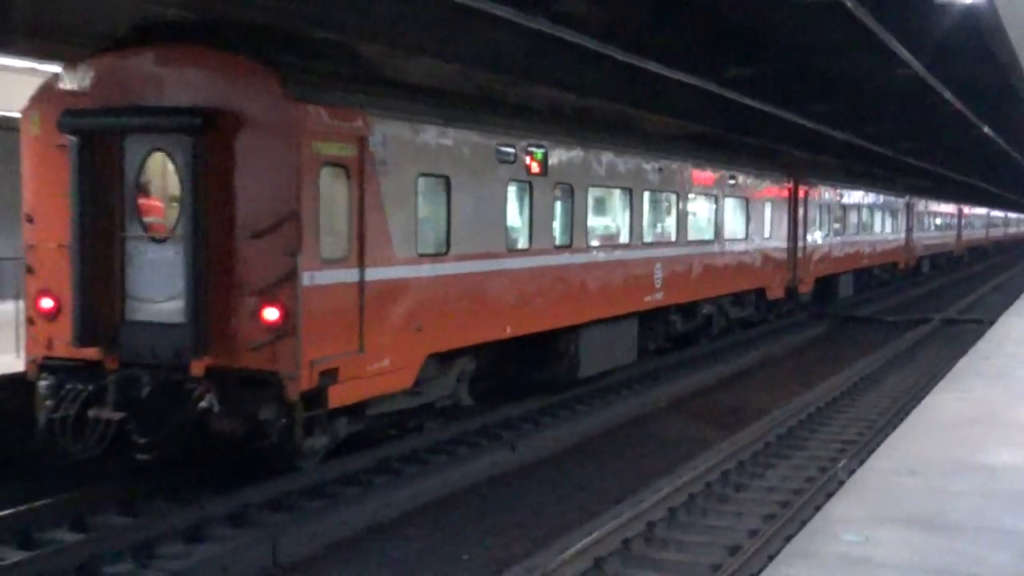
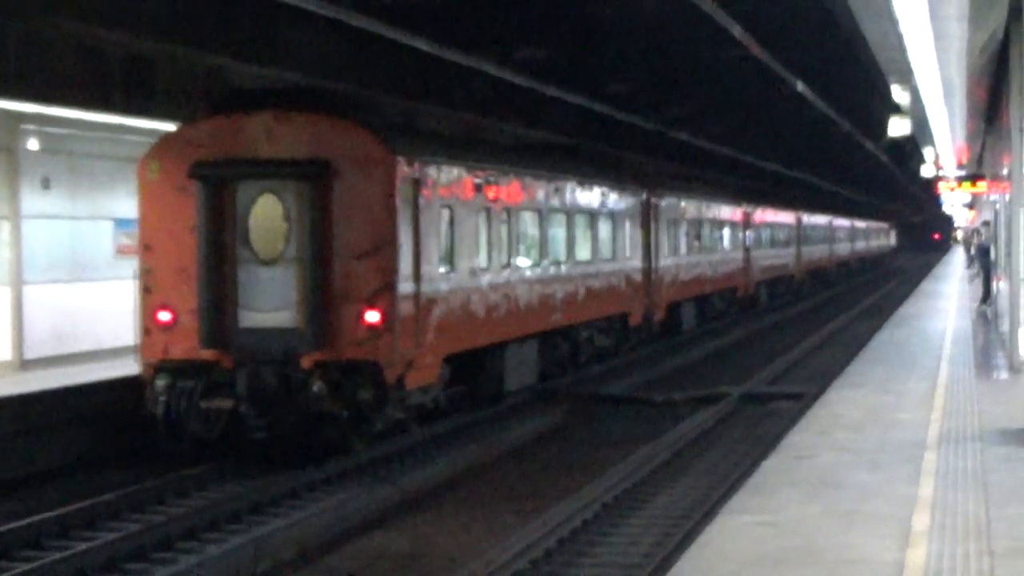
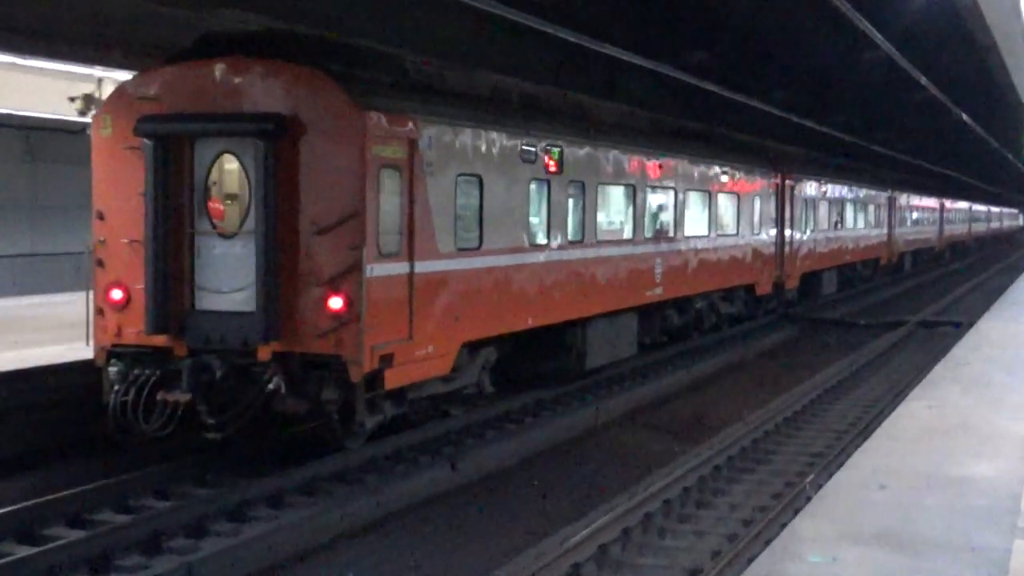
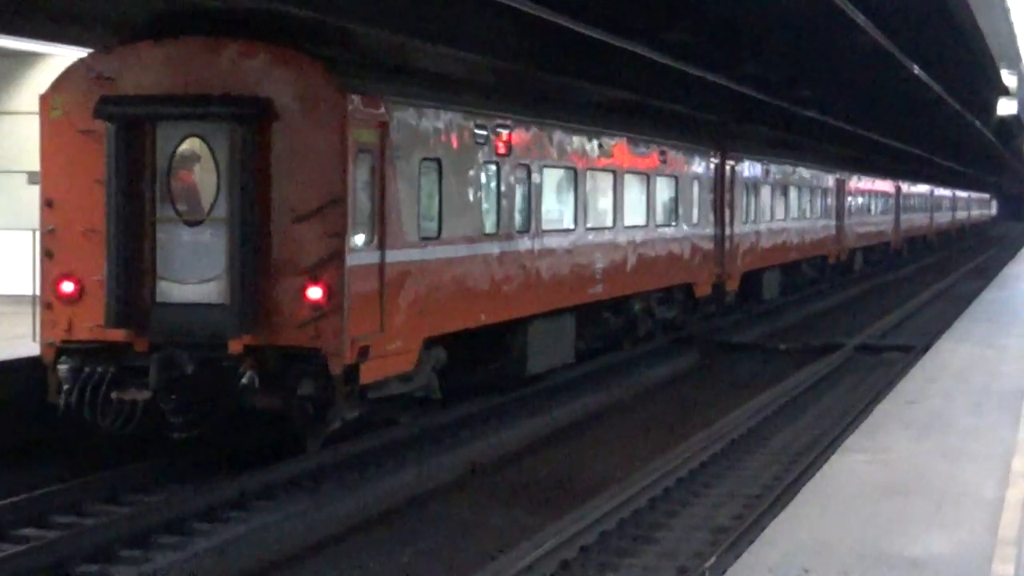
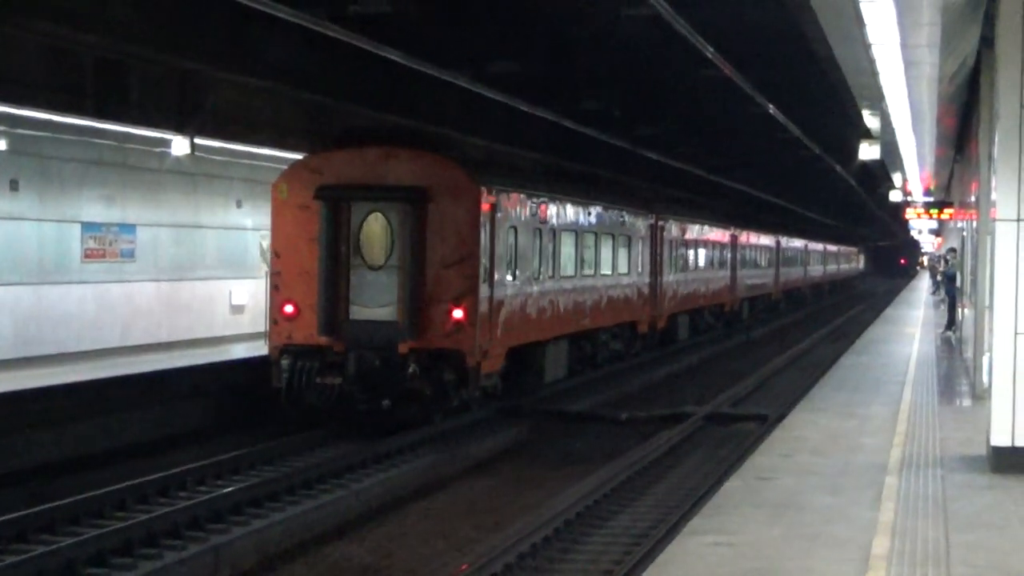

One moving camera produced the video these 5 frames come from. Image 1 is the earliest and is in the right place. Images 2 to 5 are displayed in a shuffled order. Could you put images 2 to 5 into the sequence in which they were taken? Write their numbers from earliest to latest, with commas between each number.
3, 4, 2, 5
